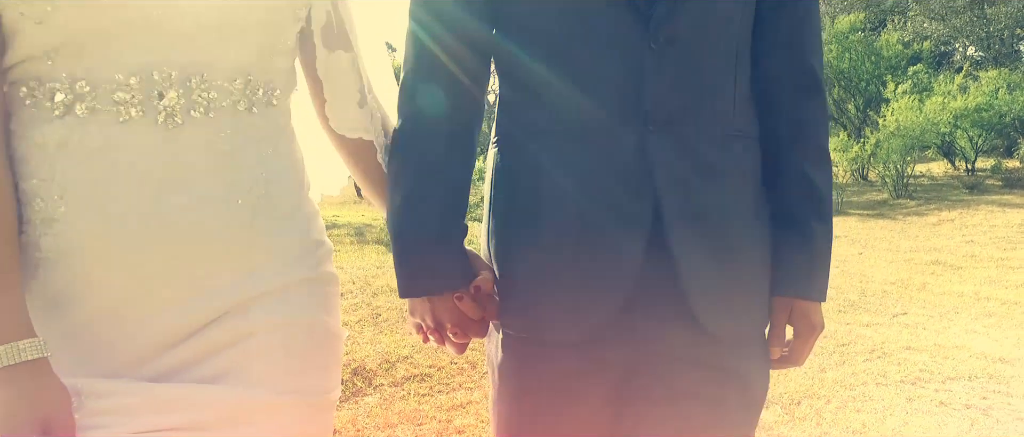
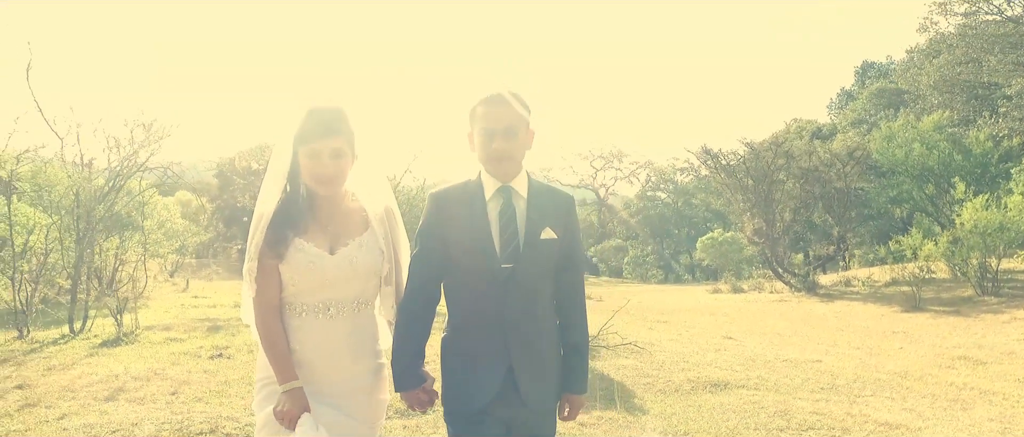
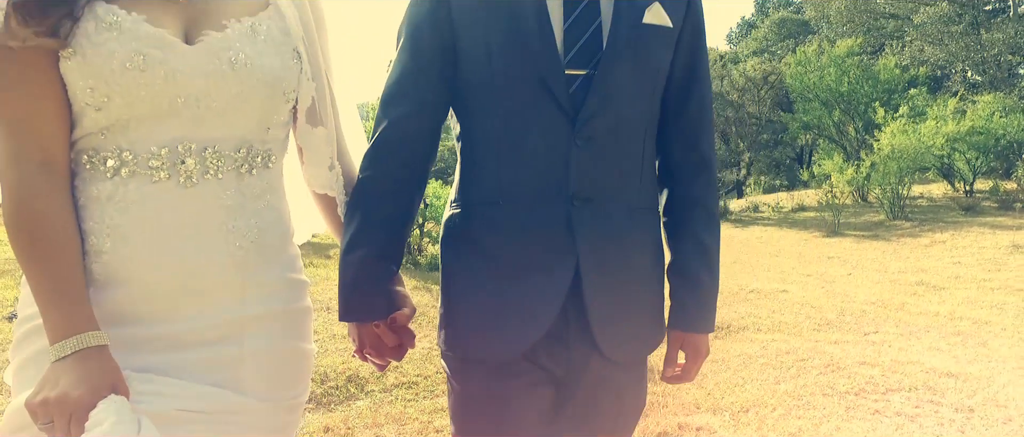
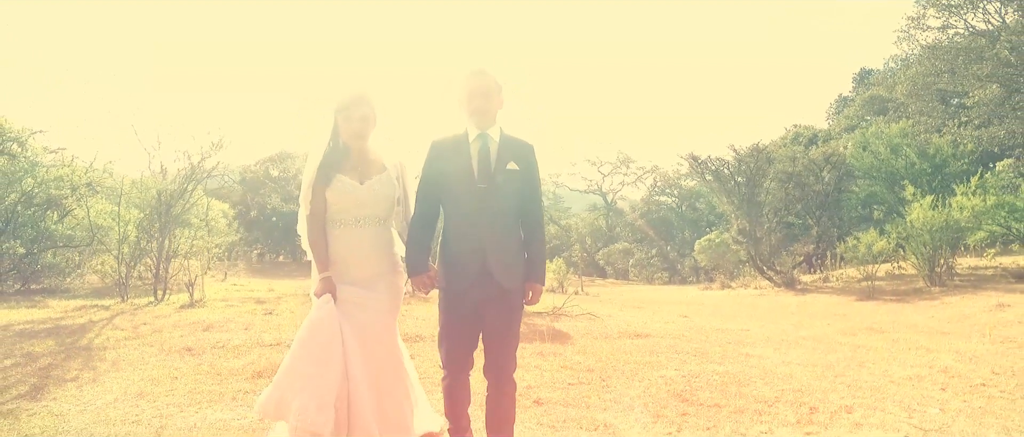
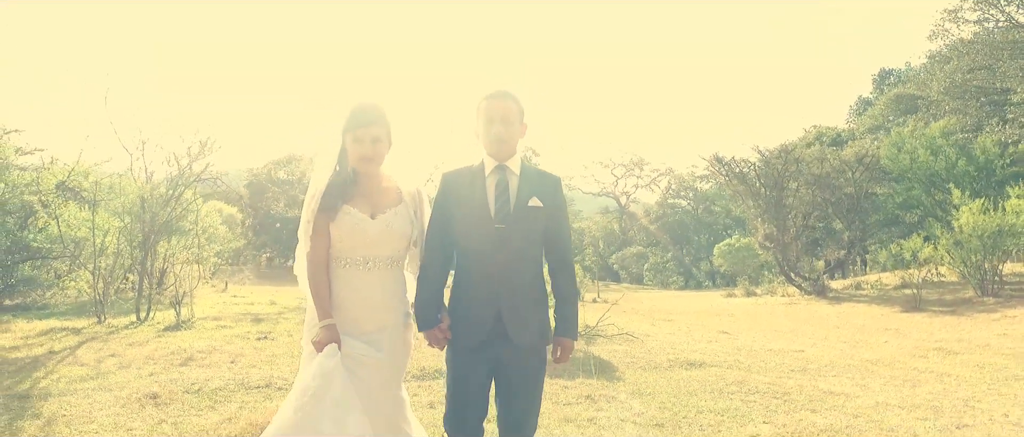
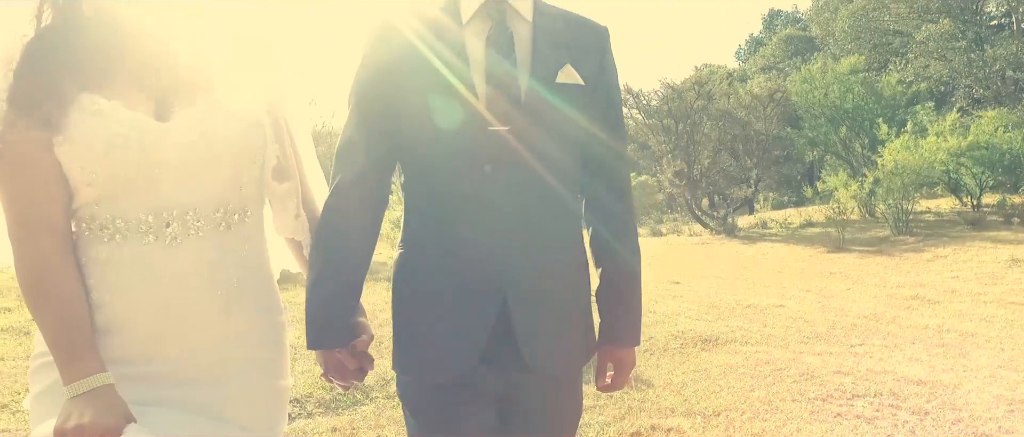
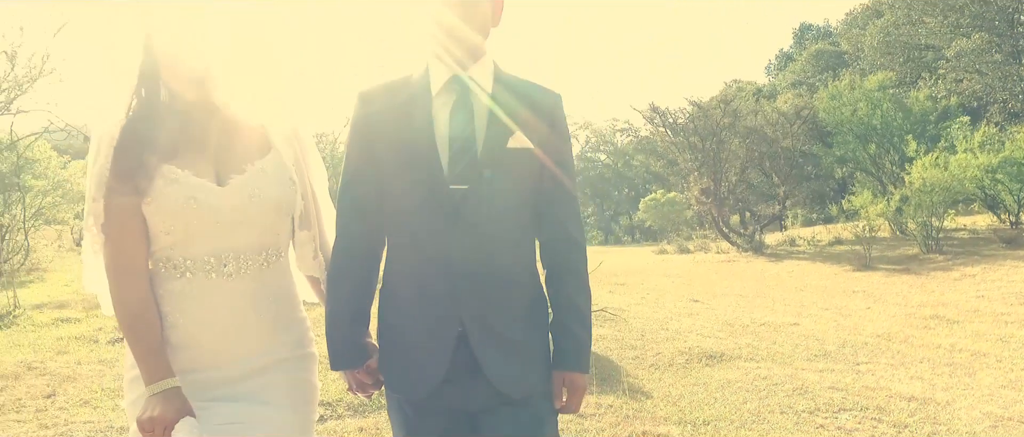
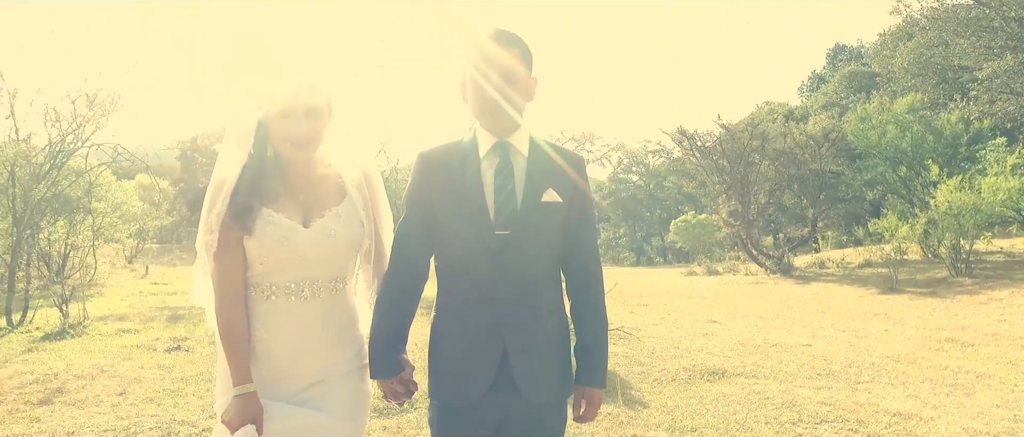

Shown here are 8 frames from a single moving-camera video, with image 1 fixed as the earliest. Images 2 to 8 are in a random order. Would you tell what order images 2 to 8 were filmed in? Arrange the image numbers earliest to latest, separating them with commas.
3, 6, 7, 8, 2, 5, 4
